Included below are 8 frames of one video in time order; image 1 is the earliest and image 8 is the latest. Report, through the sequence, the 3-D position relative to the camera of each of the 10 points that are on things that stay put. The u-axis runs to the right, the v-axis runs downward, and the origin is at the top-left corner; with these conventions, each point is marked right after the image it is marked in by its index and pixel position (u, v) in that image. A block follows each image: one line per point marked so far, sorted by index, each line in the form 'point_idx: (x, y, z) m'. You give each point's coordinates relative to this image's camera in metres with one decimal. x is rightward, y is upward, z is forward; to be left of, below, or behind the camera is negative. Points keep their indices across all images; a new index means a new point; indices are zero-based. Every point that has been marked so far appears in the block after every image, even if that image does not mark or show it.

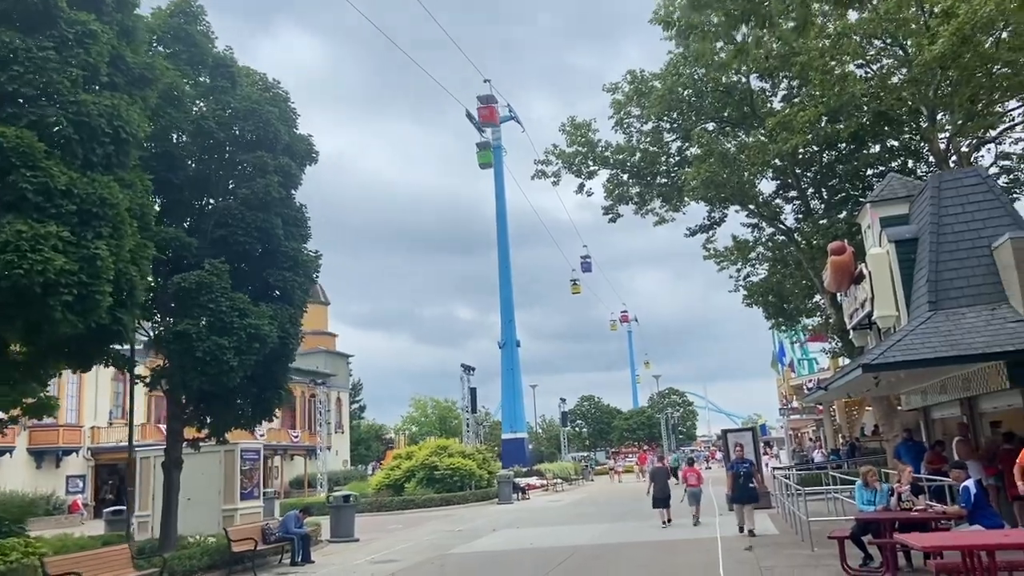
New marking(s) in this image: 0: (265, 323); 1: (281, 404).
0: (-4.4, -0.6, +14.2) m
1: (-4.6, -2.4, +16.0) m
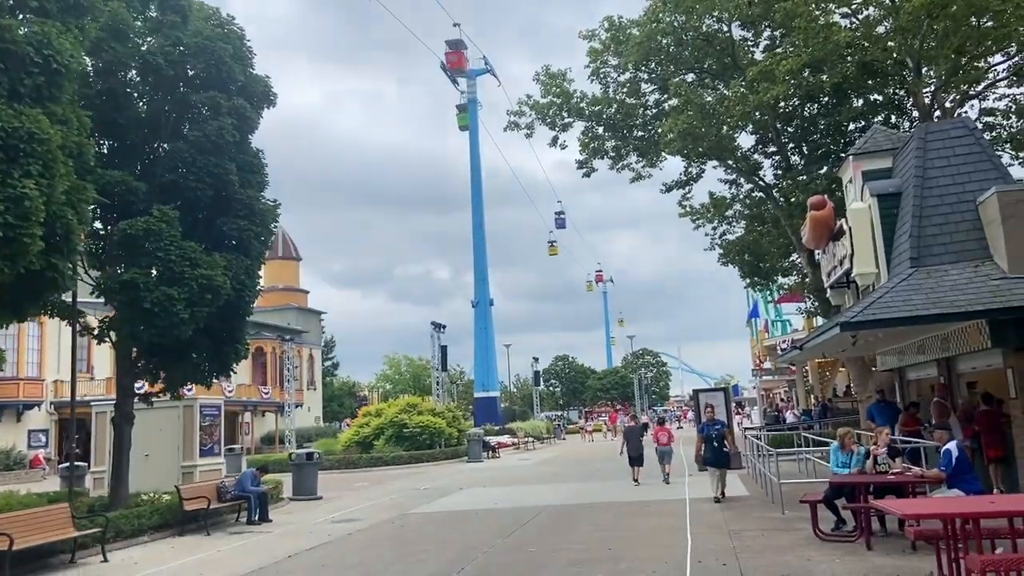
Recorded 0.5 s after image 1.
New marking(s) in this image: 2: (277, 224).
0: (-5.0, +0.3, +13.5) m
1: (-5.3, -1.4, +15.4) m
2: (-4.5, +1.2, +15.3) m
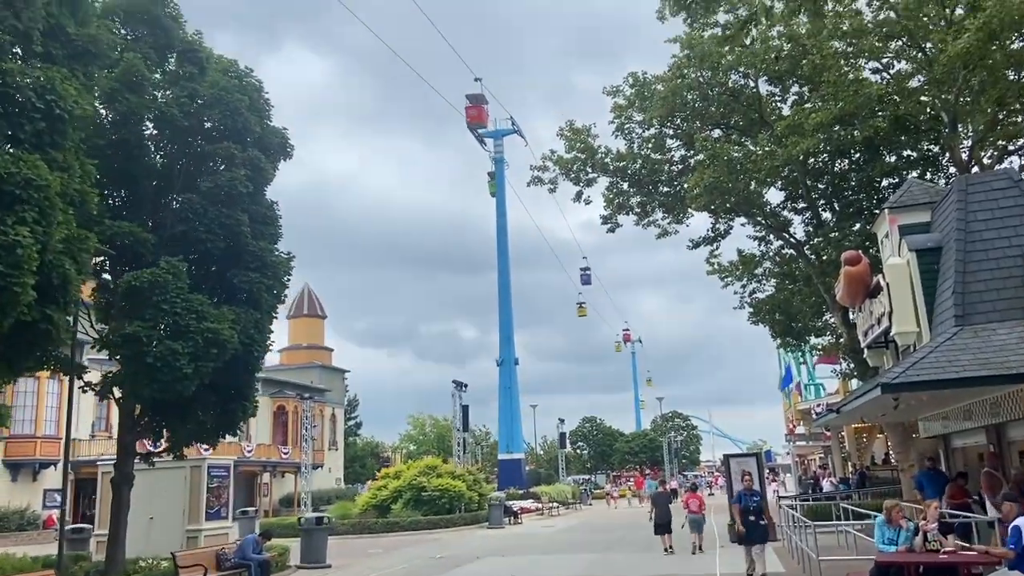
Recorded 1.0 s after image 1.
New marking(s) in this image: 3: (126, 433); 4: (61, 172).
0: (-4.7, -0.6, +13.0) m
1: (-4.9, -2.4, +14.8) m
2: (-4.2, +0.2, +14.9) m
3: (-6.8, -2.5, +14.0) m
4: (-5.5, +1.4, +9.8) m
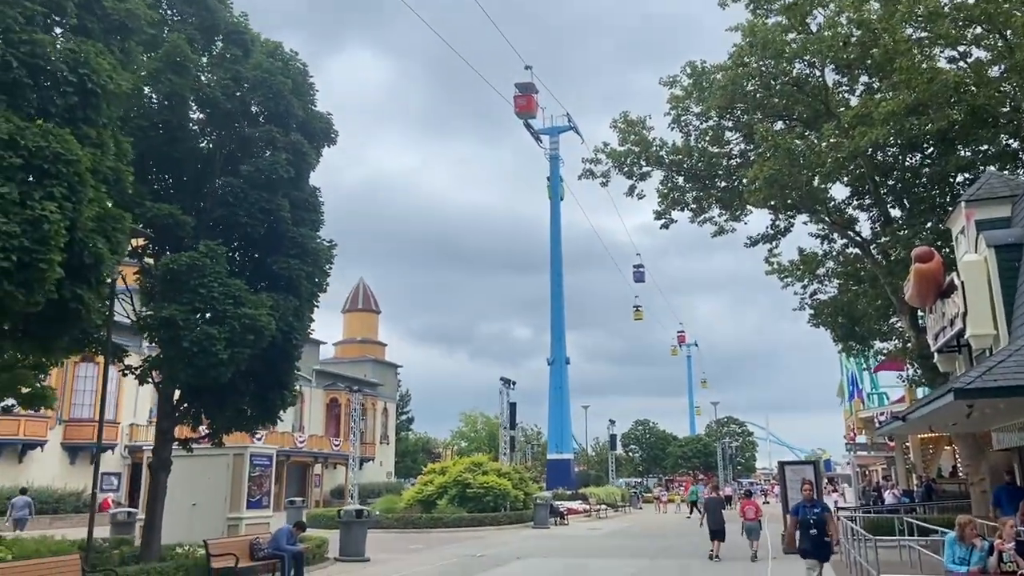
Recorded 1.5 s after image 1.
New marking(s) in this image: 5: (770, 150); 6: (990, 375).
0: (-4.0, -0.4, +12.8) m
1: (-4.2, -2.2, +14.6) m
2: (-3.3, +0.4, +14.7) m
3: (-6.1, -2.3, +13.9) m
4: (-5.0, +1.7, +9.6) m
5: (+6.3, +3.4, +19.6) m
6: (+5.5, -1.0, +9.1) m
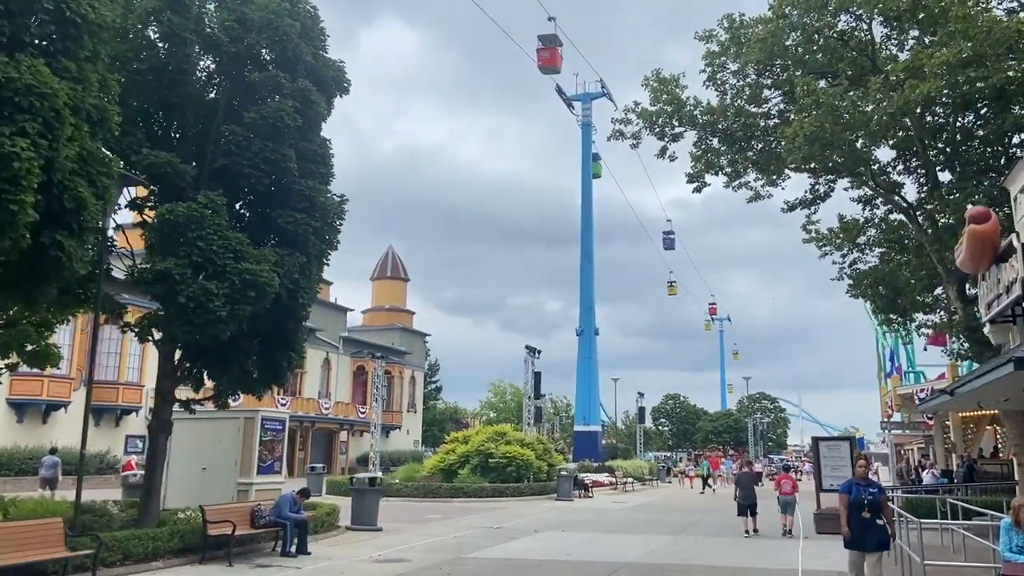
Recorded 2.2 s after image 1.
0: (-3.8, +0.3, +12.1) m
1: (-3.9, -1.4, +13.9) m
2: (-3.0, +1.2, +13.9) m
3: (-5.8, -1.5, +13.4) m
4: (-4.9, +2.3, +8.9) m
5: (+6.9, +4.1, +18.3) m
6: (+5.6, -0.5, +8.0) m
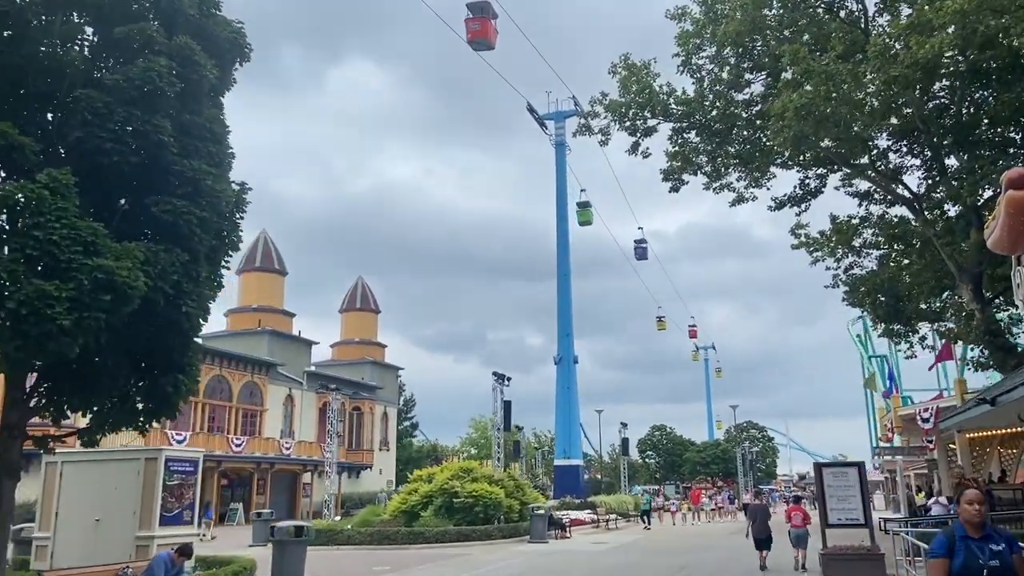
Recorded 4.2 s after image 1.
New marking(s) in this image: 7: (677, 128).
0: (-4.6, +0.3, +9.5) m
1: (-4.7, -1.5, +11.3) m
2: (-3.9, +1.1, +11.4) m
3: (-6.7, -1.6, +10.7) m
4: (-5.8, +2.4, +6.4) m
5: (+5.8, +4.1, +16.1) m
6: (+4.8, -0.2, +5.6) m
7: (+4.0, +3.9, +19.4) m
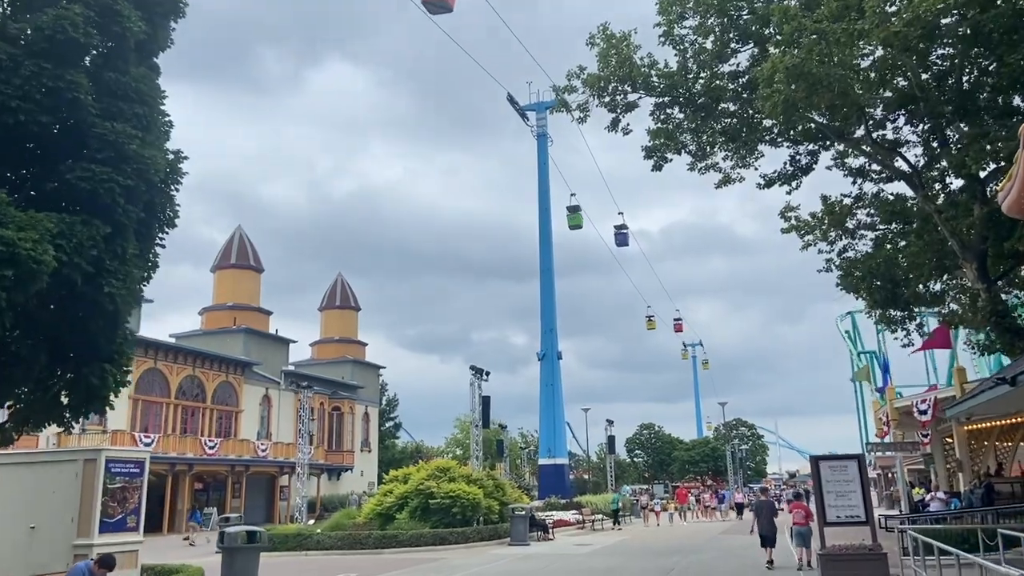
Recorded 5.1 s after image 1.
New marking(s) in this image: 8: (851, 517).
0: (-5.0, +0.5, +8.3) m
1: (-5.2, -1.3, +10.1) m
2: (-4.4, +1.4, +10.2) m
3: (-7.1, -1.4, +9.4) m
4: (-6.1, +2.6, +5.1) m
5: (+5.2, +4.4, +15.1) m
6: (+4.4, +0.2, +4.5) m
7: (+3.4, +4.3, +18.4) m
8: (+5.9, -4.0, +13.8) m
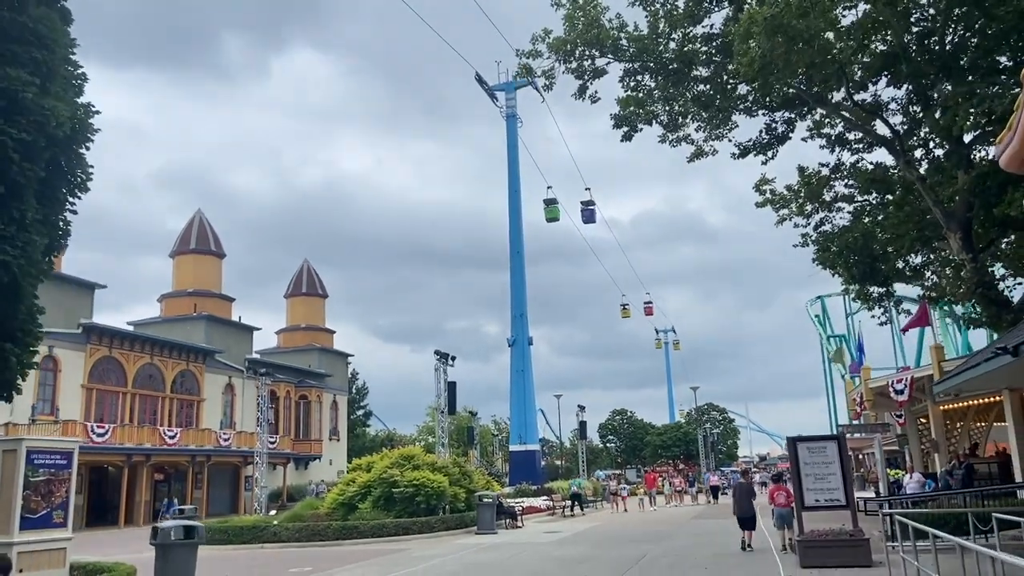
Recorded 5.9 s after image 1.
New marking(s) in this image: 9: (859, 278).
0: (-5.5, +0.9, +7.1) m
1: (-5.7, -0.9, +8.9) m
2: (-4.9, +1.7, +9.0) m
3: (-7.6, -1.0, +8.2) m
4: (-6.5, +2.9, +3.9) m
5: (+4.5, +4.9, +14.2) m
6: (+4.1, +0.5, +3.7) m
7: (+2.6, +4.8, +17.4) m
8: (+5.2, -3.5, +13.1) m
9: (+7.8, +0.3, +17.8) m
